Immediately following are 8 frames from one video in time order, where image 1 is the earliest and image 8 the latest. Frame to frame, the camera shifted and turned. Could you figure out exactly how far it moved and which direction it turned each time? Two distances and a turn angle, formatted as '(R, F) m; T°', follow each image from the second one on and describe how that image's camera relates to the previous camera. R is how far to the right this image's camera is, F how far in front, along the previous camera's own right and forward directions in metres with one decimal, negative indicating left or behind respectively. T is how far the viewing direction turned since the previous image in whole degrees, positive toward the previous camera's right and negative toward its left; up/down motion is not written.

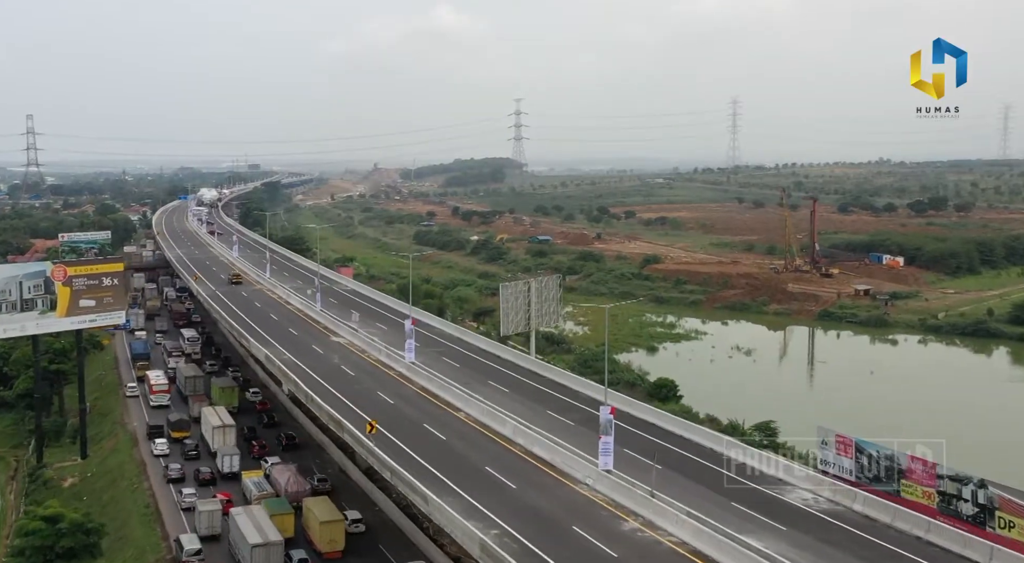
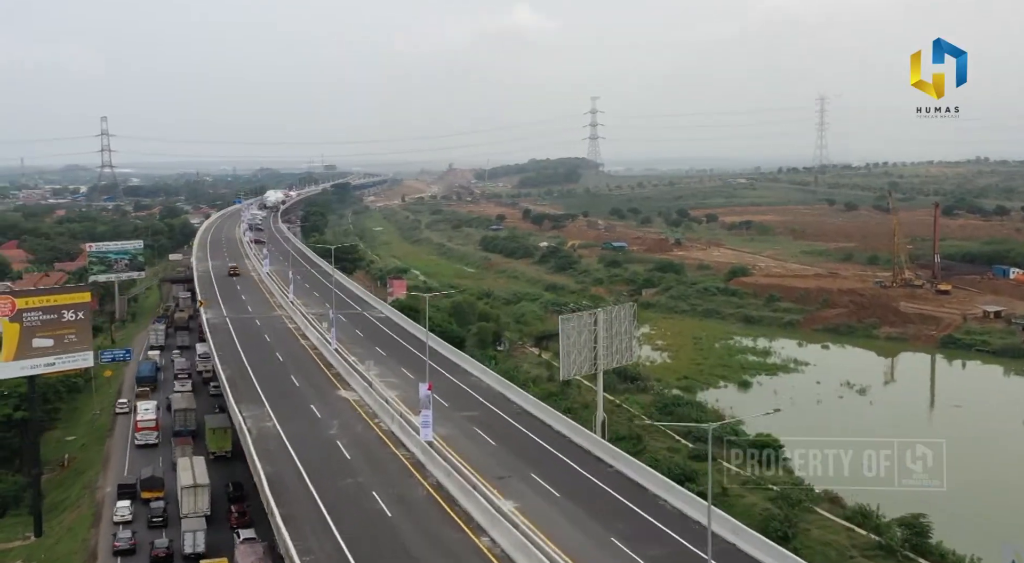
(+0.5, +8.8) m; -5°
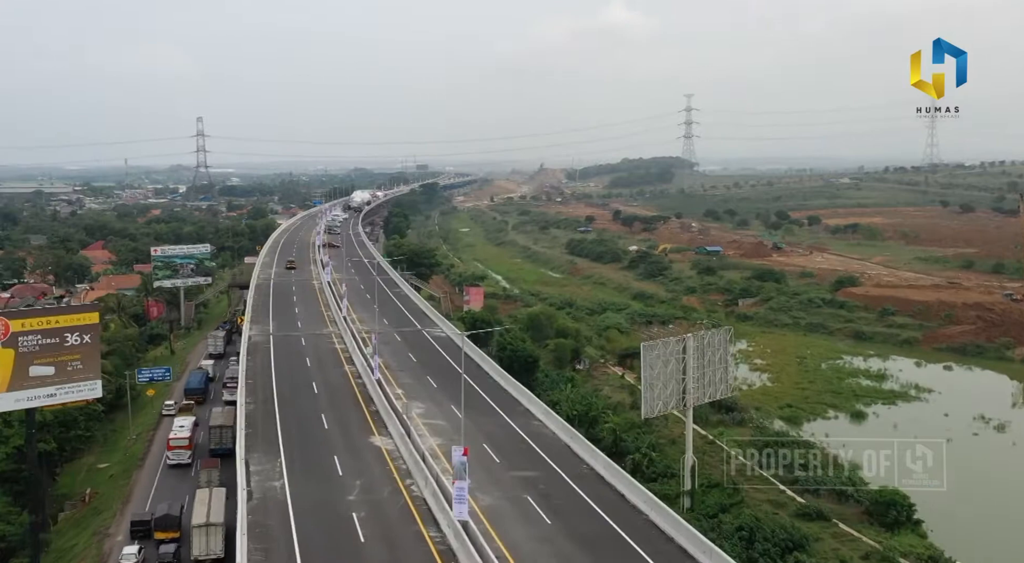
(+0.6, +5.3) m; -6°
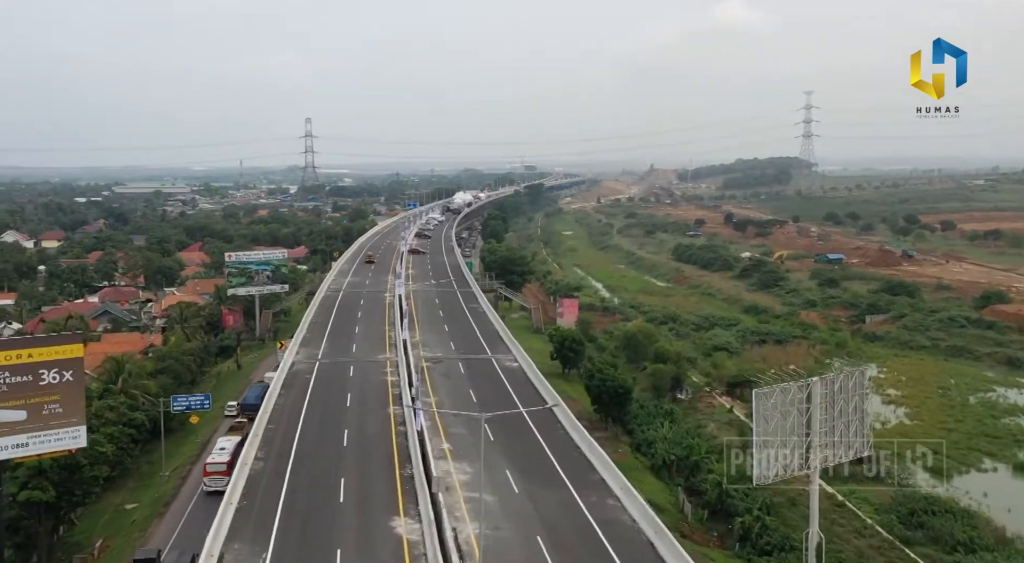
(+0.8, +6.1) m; -7°
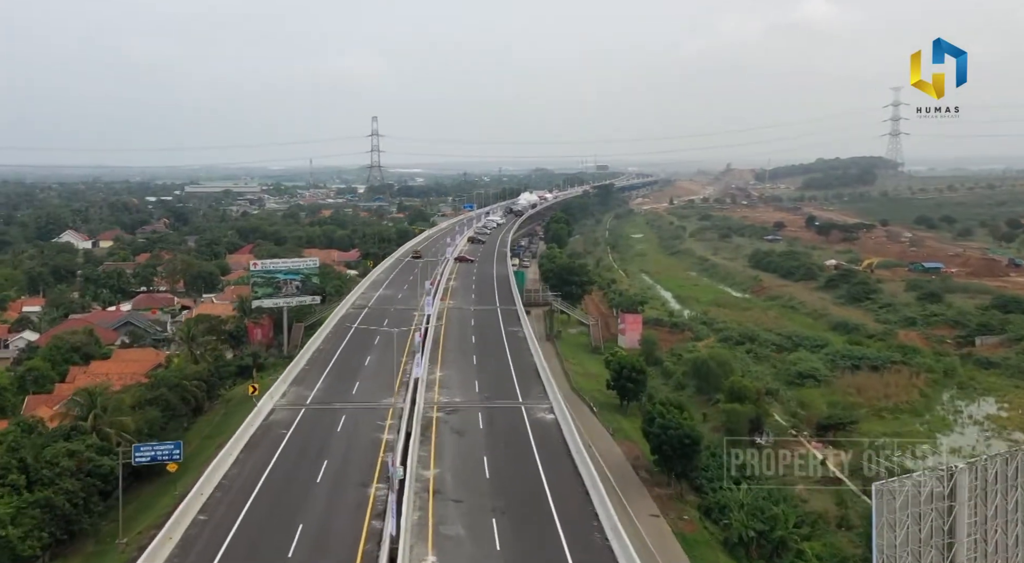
(+1.1, +7.1) m; -5°
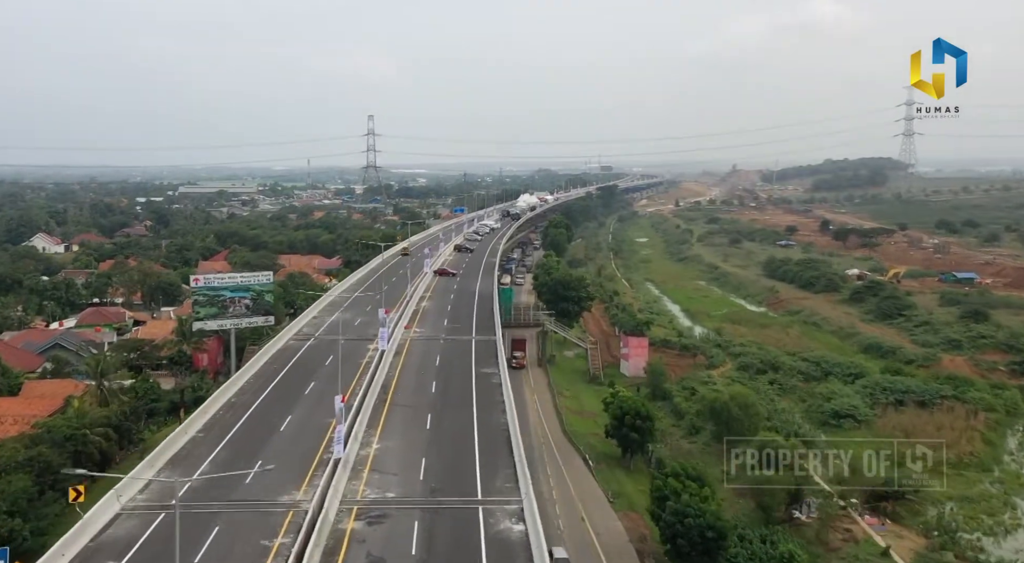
(+1.1, +8.1) m; 0°
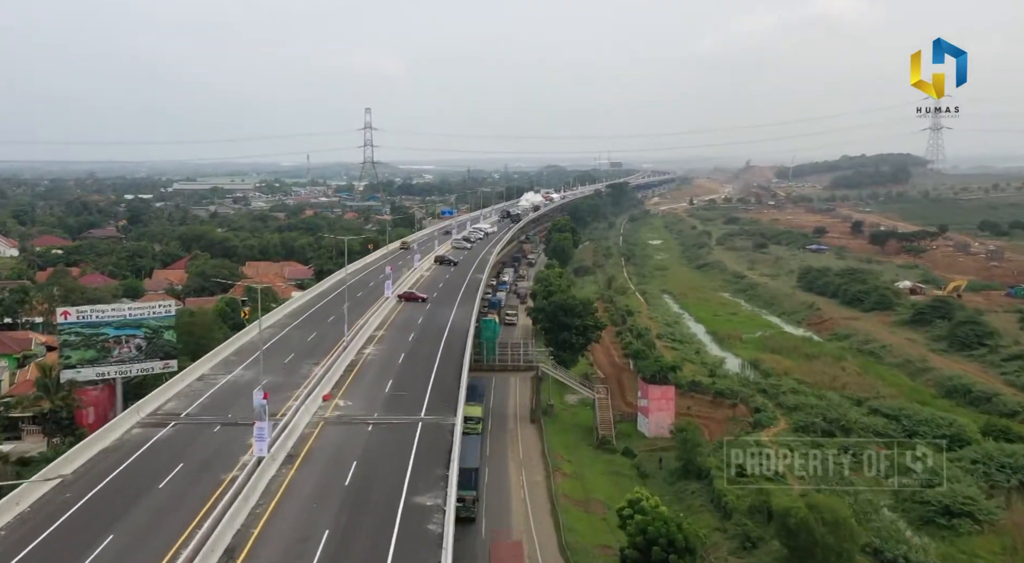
(+1.1, +12.6) m; -1°
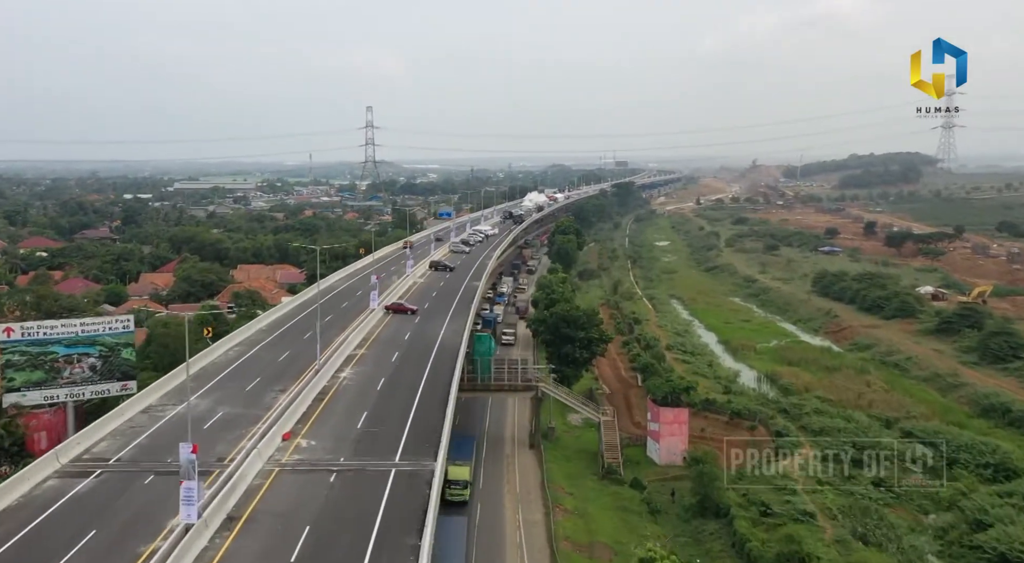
(+0.3, +3.8) m; 0°
